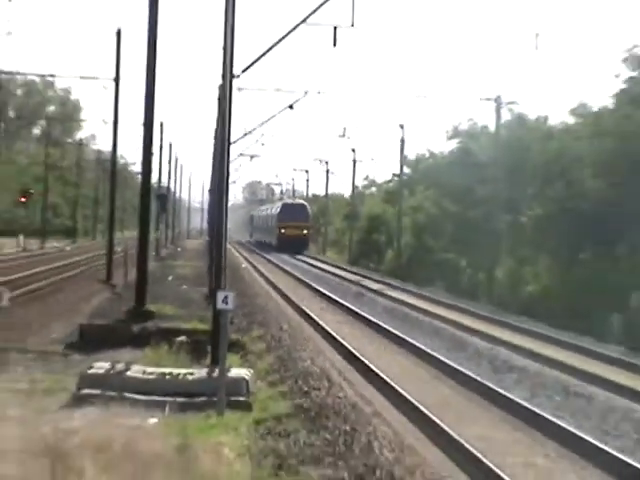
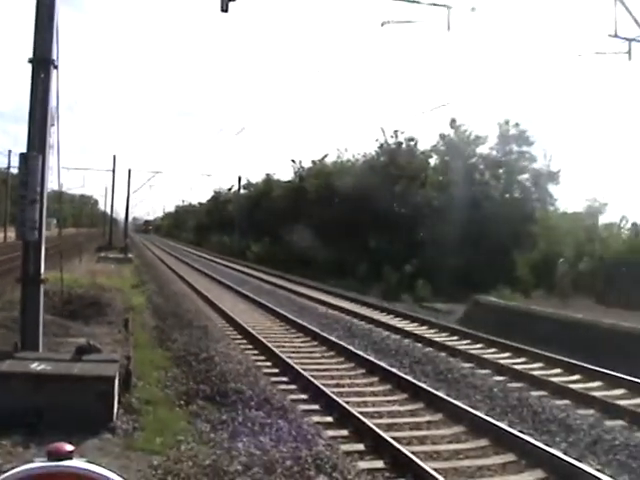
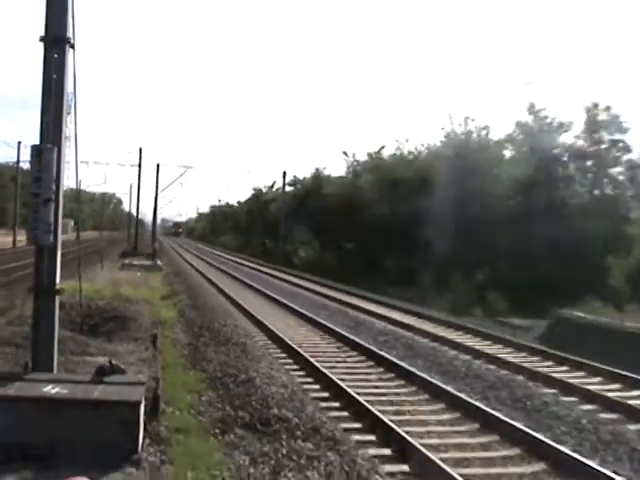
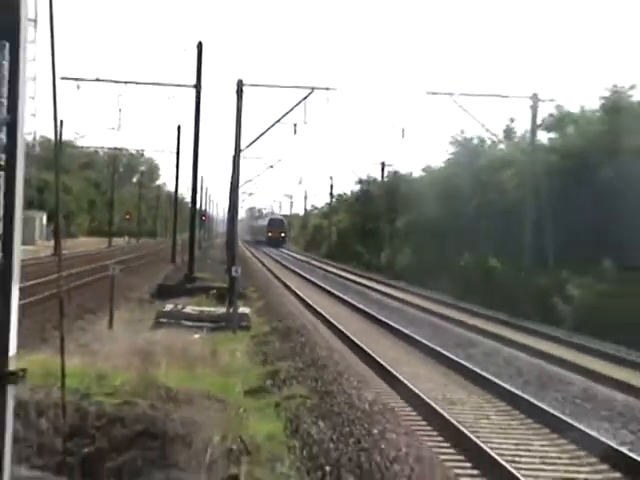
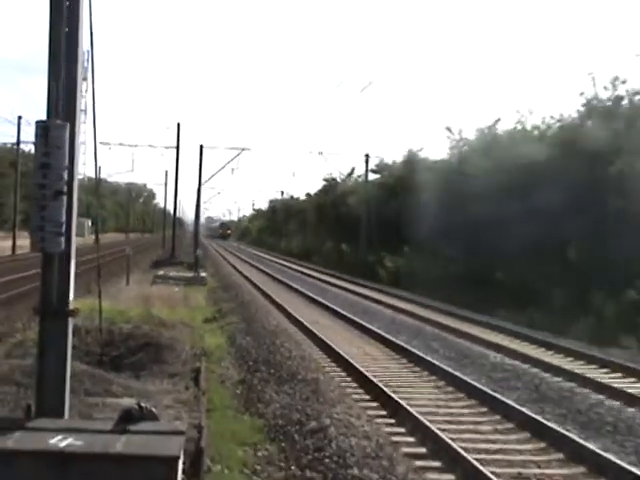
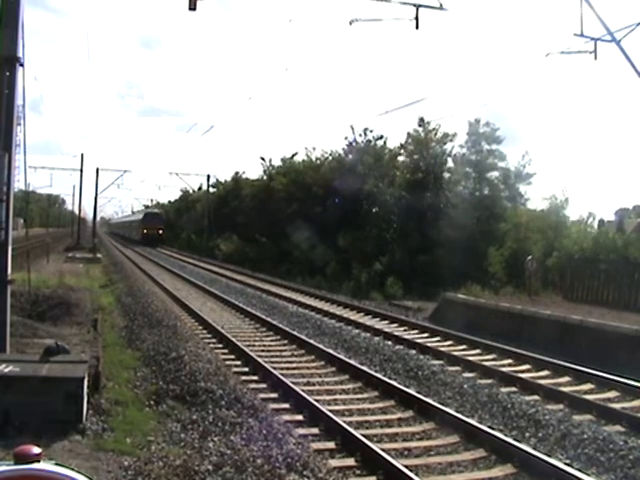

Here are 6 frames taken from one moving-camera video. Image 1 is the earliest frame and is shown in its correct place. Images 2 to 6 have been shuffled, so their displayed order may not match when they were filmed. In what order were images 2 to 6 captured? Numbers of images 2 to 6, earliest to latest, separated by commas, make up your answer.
4, 5, 3, 2, 6
